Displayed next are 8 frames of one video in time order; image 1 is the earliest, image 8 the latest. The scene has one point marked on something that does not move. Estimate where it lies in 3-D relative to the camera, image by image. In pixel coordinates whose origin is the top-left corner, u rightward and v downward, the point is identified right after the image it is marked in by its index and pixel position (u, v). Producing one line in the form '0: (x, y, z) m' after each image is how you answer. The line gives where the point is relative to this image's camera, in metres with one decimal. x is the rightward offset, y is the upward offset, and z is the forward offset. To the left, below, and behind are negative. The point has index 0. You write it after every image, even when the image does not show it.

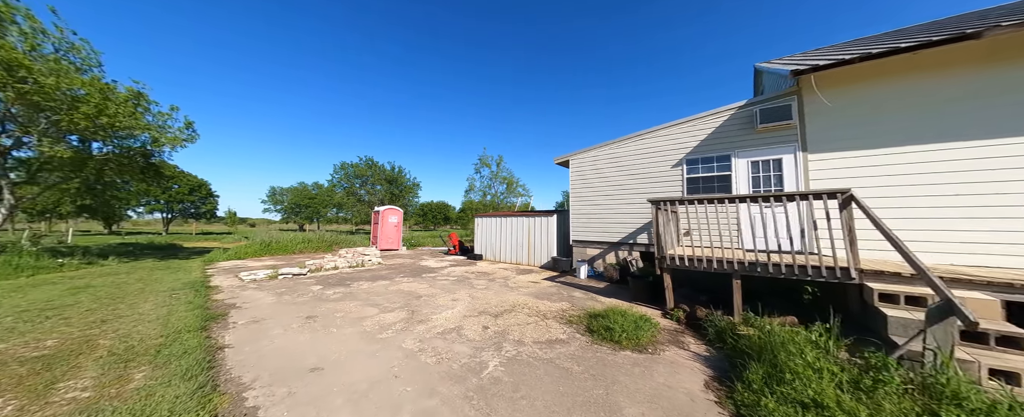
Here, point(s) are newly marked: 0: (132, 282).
0: (-9.1, -1.8, +6.8) m
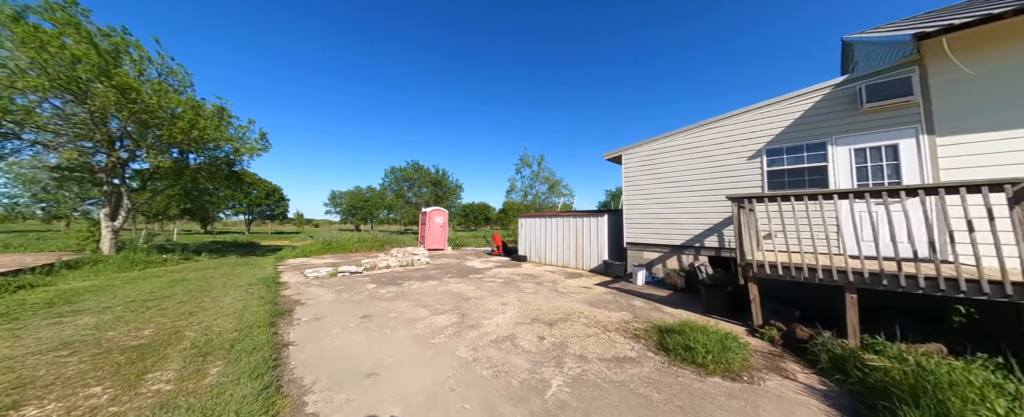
0: (-7.9, -1.8, +7.6) m
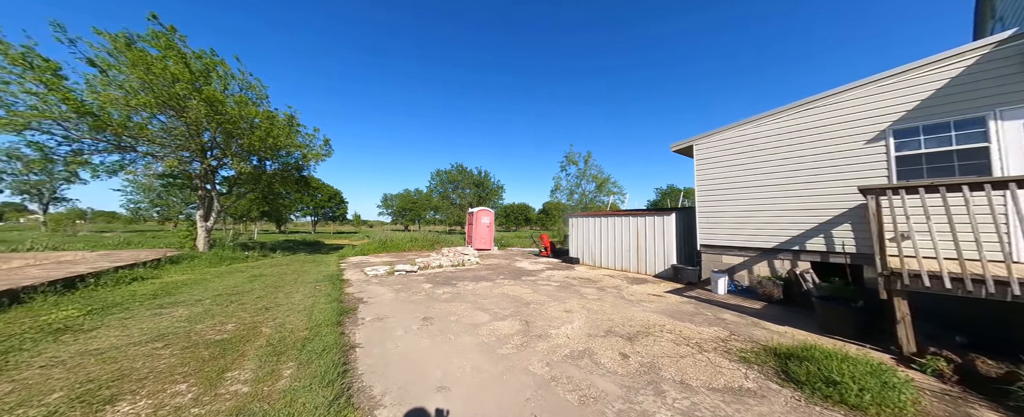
0: (-6.3, -1.8, +8.1) m
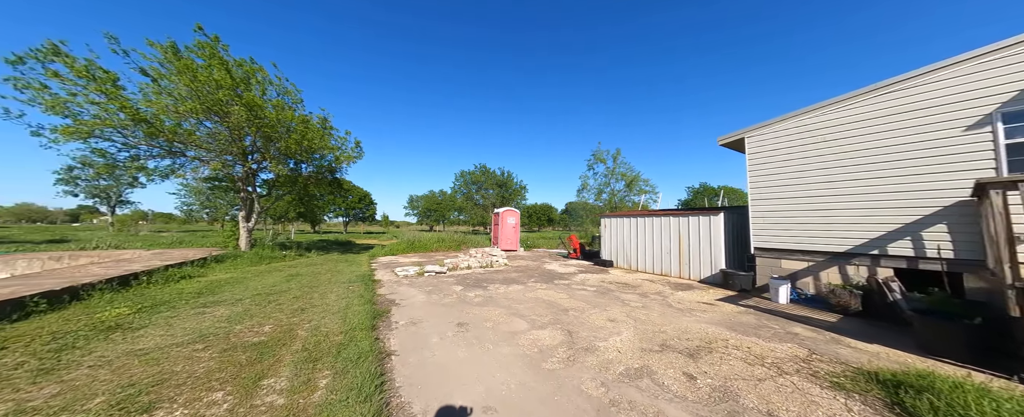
0: (-5.4, -1.9, +8.2) m
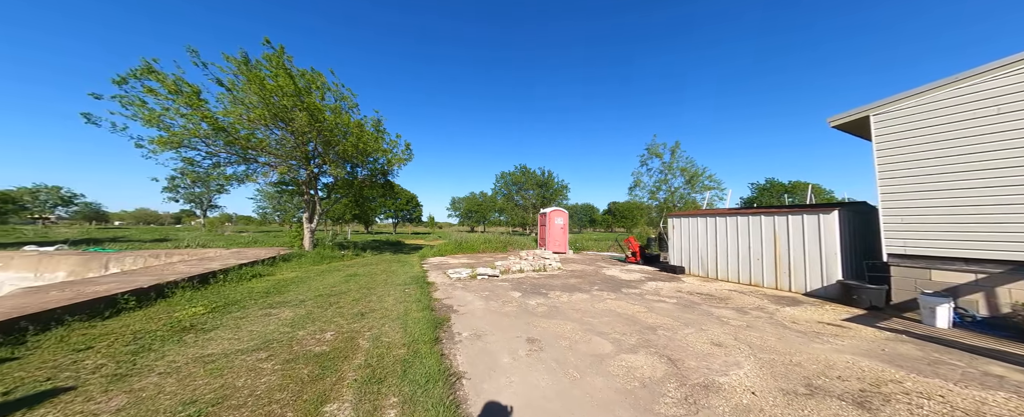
0: (-3.8, -1.9, +8.1) m
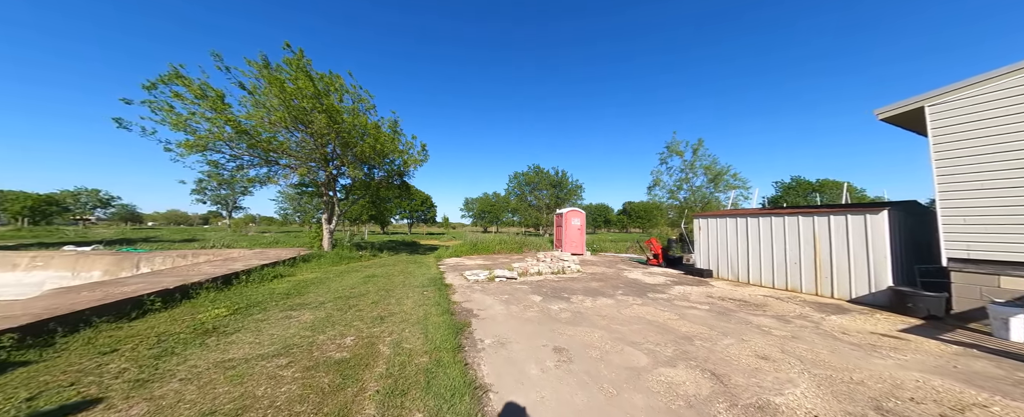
0: (-3.3, -1.9, +8.1) m
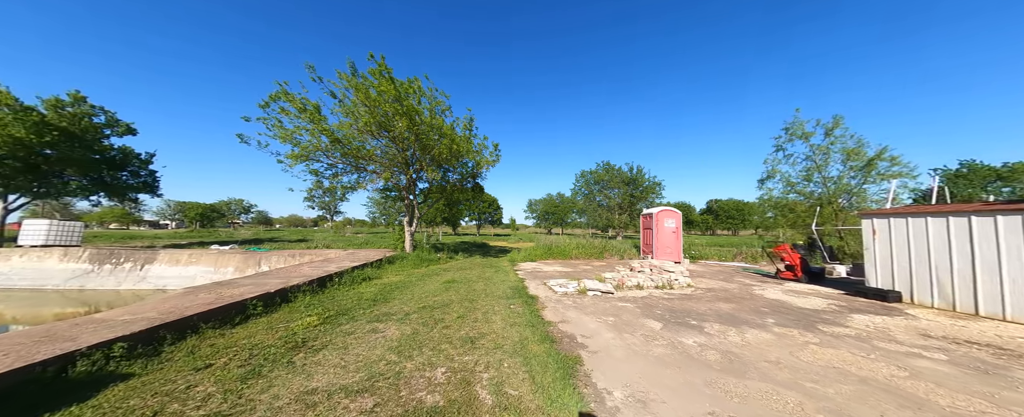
0: (-0.9, -1.9, +7.5) m
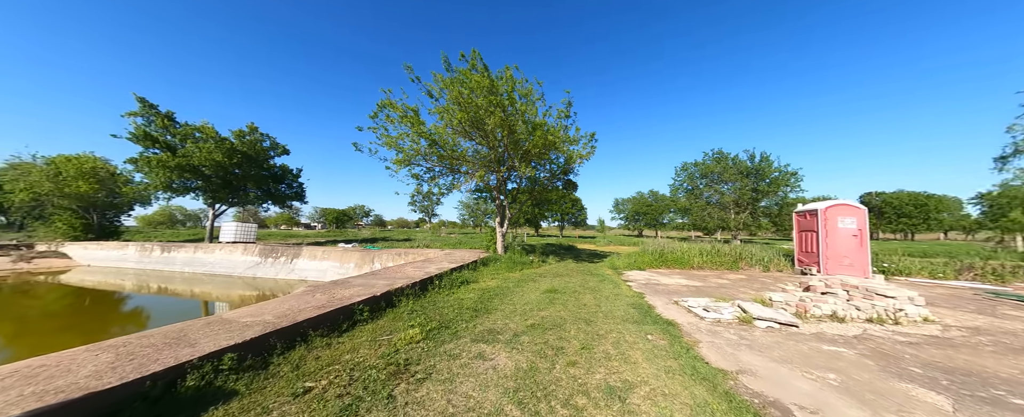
0: (+1.6, -1.9, +6.4) m
